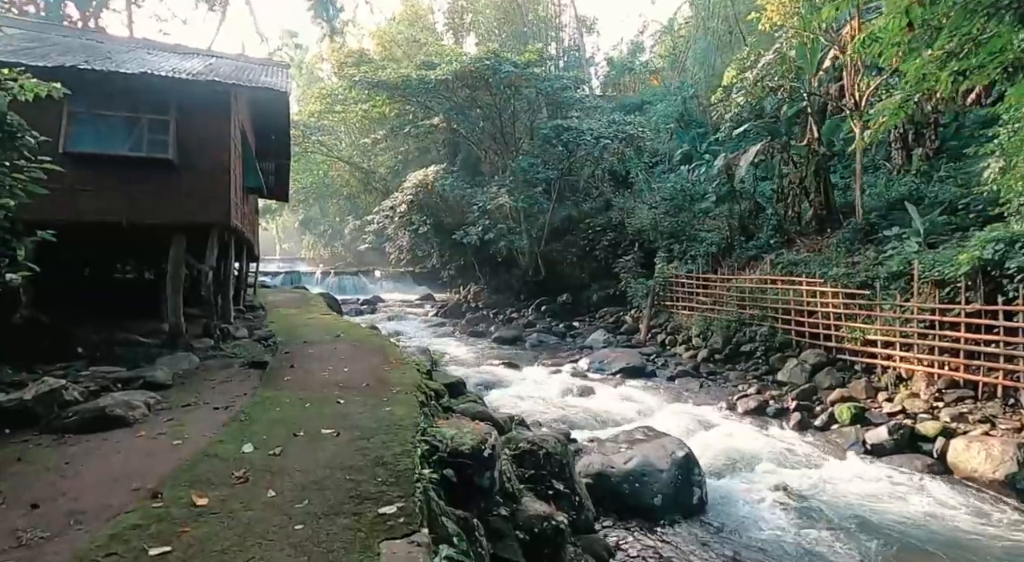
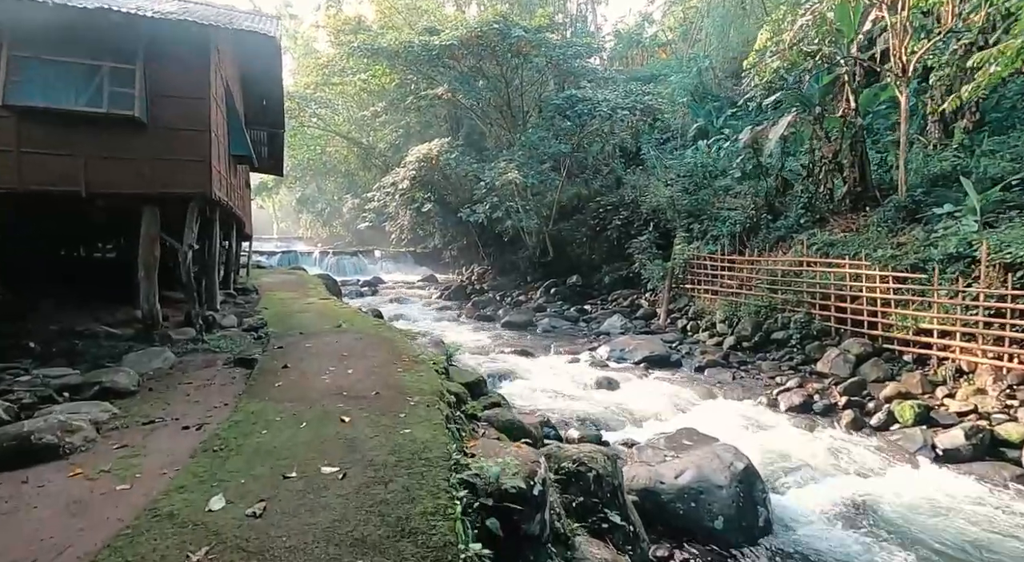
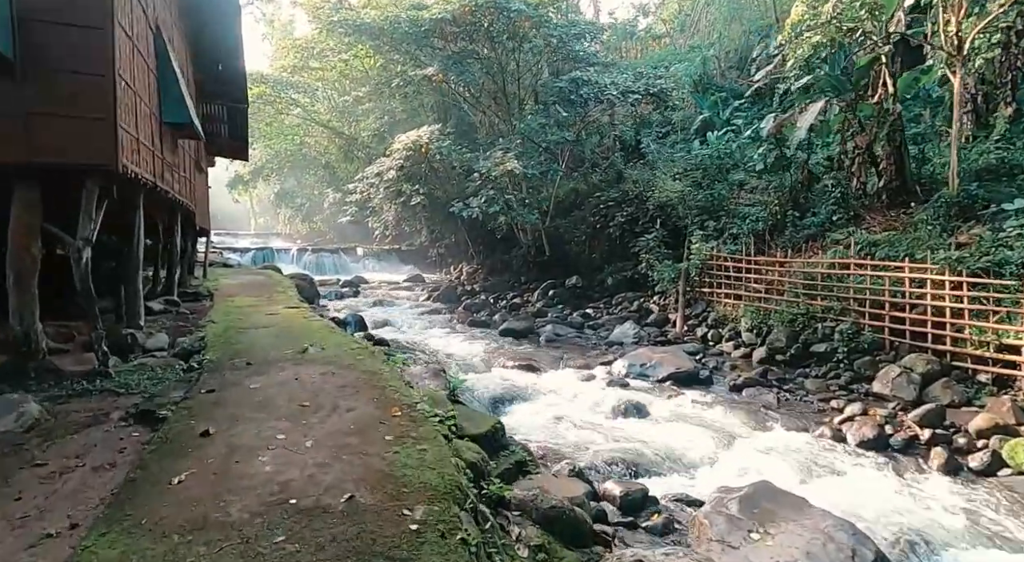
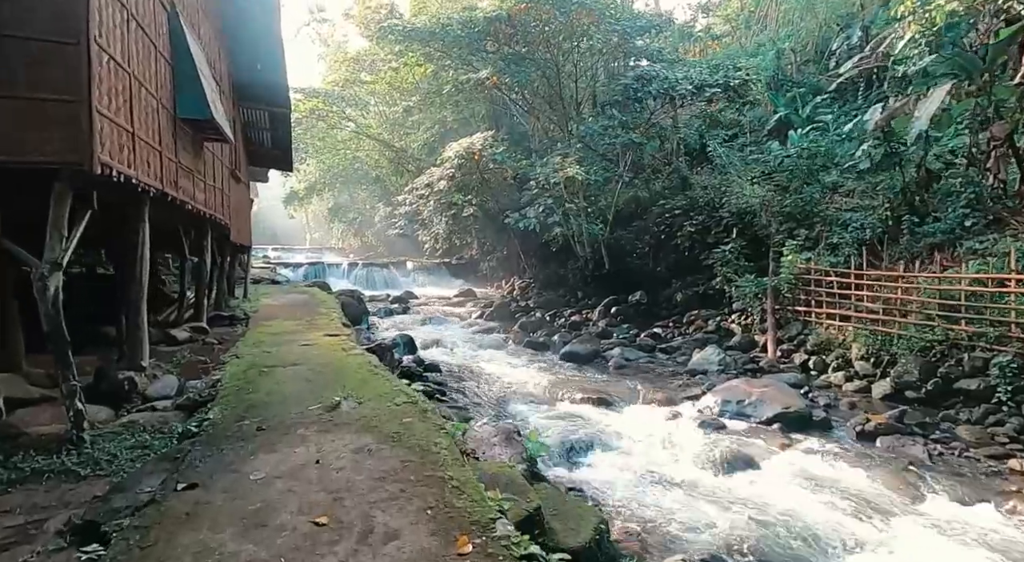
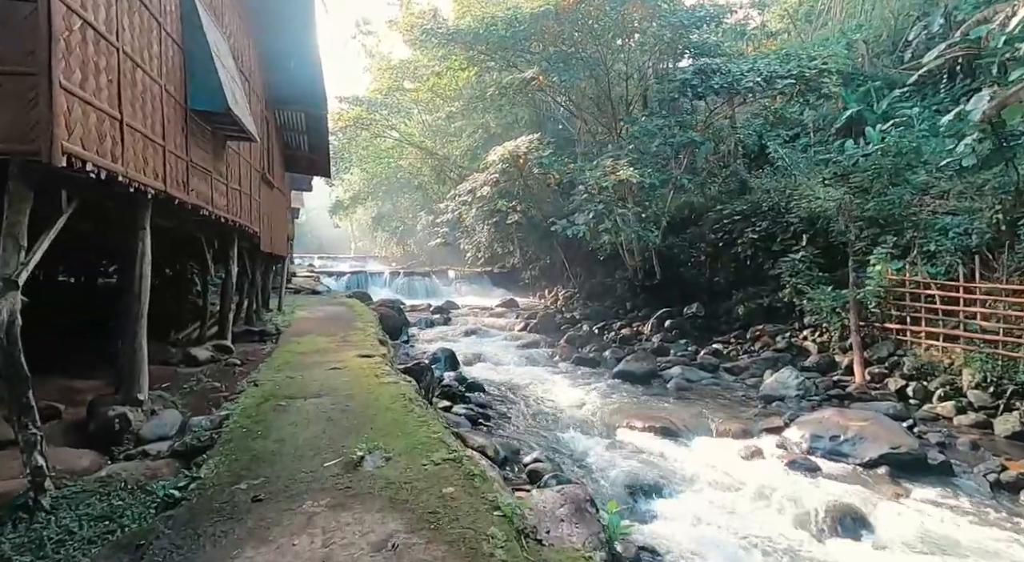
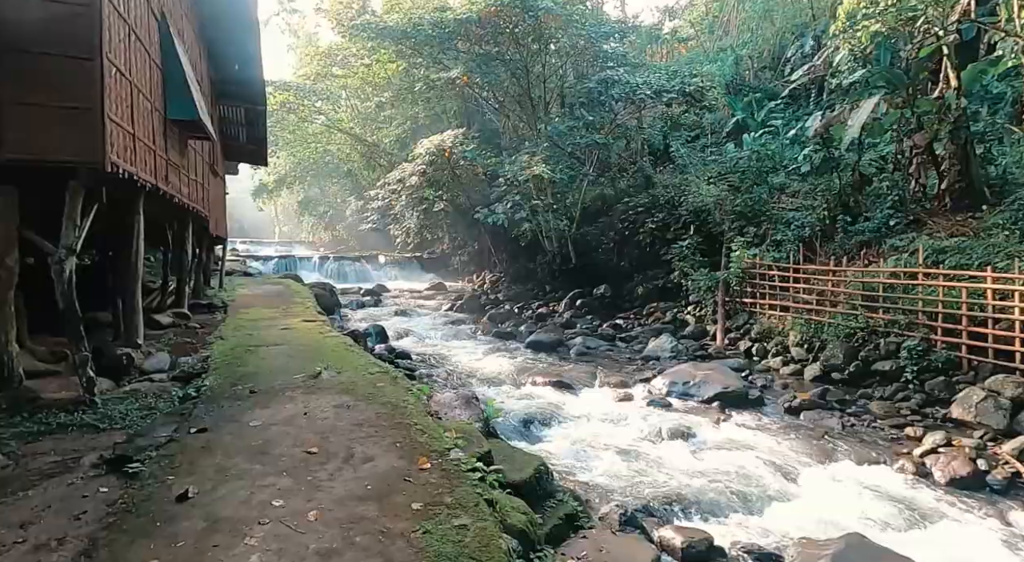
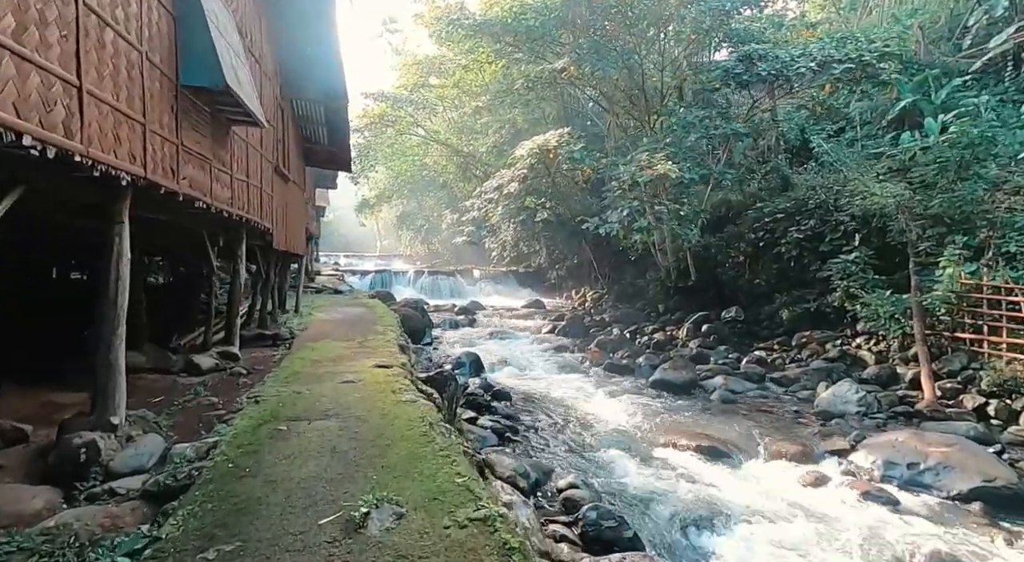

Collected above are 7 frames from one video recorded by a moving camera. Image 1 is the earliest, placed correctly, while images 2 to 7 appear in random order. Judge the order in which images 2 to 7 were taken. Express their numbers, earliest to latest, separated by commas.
2, 3, 6, 4, 5, 7
